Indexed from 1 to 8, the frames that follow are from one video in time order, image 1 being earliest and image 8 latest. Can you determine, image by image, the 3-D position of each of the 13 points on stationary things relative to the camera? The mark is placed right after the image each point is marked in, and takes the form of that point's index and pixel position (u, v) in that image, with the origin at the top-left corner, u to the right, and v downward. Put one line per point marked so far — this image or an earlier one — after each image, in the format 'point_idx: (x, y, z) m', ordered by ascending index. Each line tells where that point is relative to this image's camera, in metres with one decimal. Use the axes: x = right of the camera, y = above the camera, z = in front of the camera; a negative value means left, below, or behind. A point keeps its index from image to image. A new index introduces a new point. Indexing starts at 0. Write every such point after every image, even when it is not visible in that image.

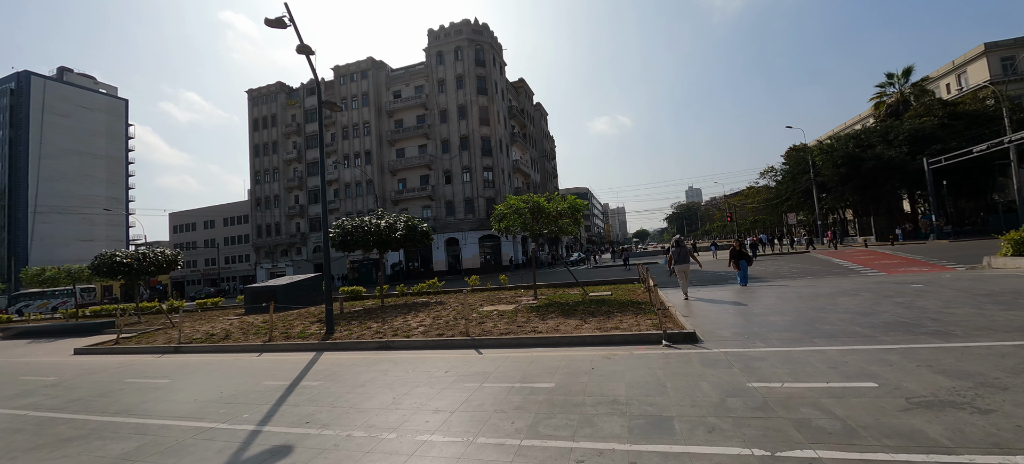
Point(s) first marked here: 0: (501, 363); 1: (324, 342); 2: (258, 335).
0: (-0.1, -2.2, +6.1) m
1: (-4.3, -2.6, +8.4) m
2: (-7.2, -2.9, +10.4) m
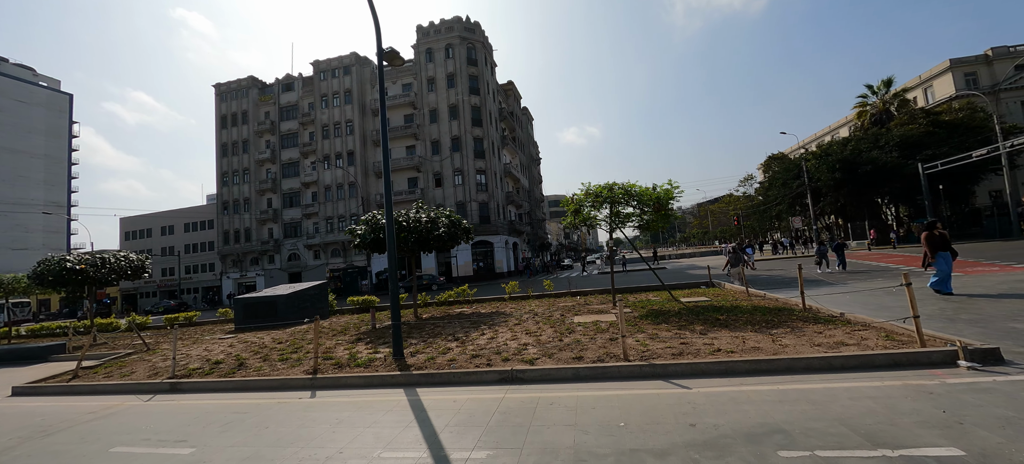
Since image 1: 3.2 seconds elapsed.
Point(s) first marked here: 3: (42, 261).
0: (+2.8, -1.9, +3.9) m
1: (-1.6, -2.3, +5.9) m
2: (-4.6, -2.7, +7.6) m
3: (-20.8, -1.2, +16.2) m
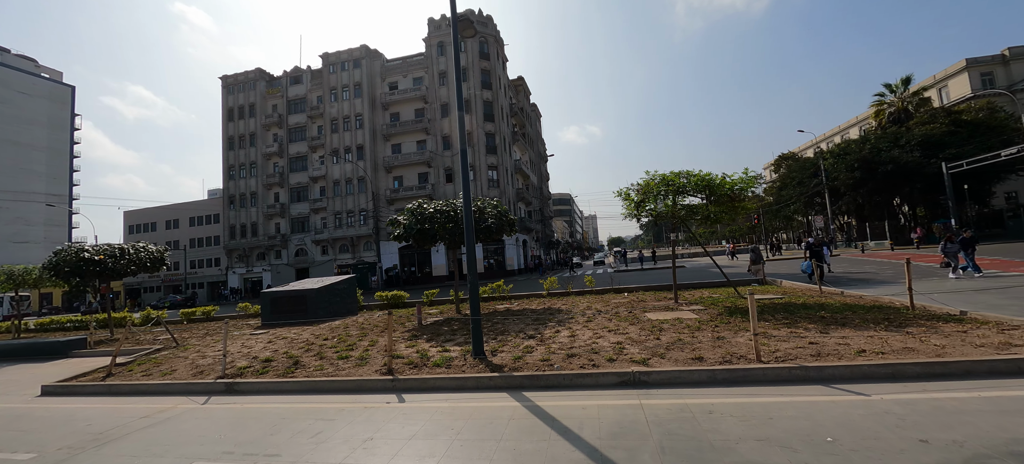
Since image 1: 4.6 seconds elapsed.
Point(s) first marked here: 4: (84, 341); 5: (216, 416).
0: (+4.4, -1.7, +3.3) m
1: (0.0, -2.1, +5.2) m
2: (-3.1, -2.5, +7.0) m
3: (-19.2, -0.8, +15.5) m
4: (-15.4, -3.9, +13.2) m
5: (-4.3, -2.7, +5.3) m
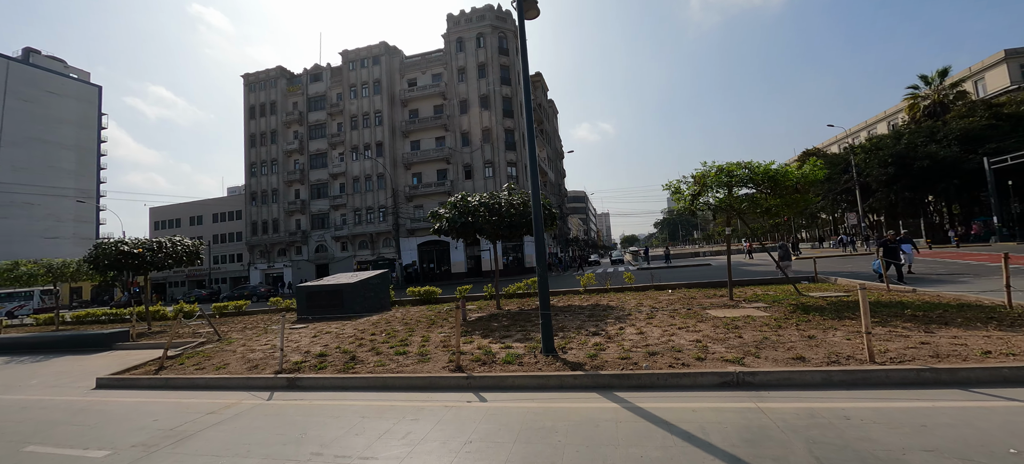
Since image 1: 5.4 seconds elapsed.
0: (+5.5, -1.6, +2.8) m
1: (+1.2, -1.9, +4.9) m
2: (-1.9, -2.3, +6.7) m
3: (-17.8, -0.5, +15.7) m
4: (-14.0, -3.7, +13.3) m
5: (-3.1, -2.5, +5.1) m
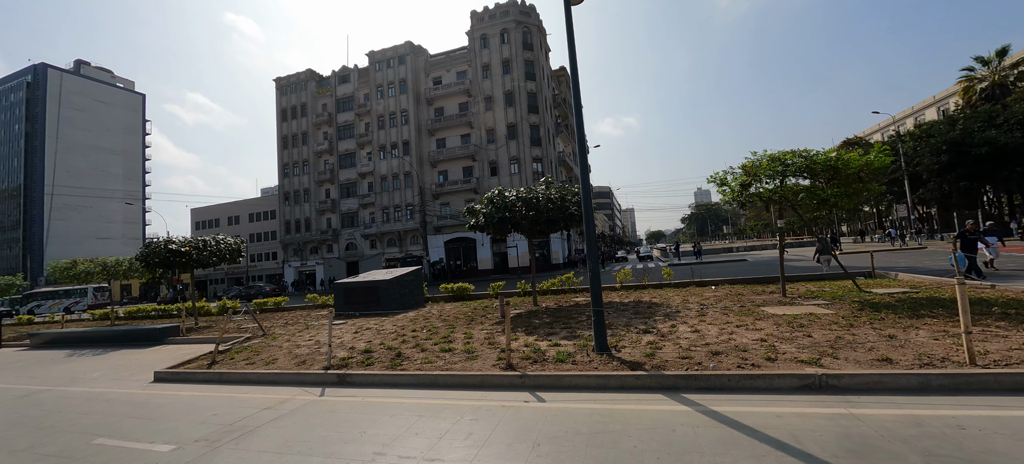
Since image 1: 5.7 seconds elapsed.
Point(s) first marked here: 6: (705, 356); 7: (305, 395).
0: (+6.1, -1.5, +2.3) m
1: (+1.9, -1.8, +4.6) m
2: (-1.0, -2.2, +6.6) m
3: (-16.4, -0.5, +16.5) m
4: (-12.7, -3.6, +13.9) m
5: (-2.3, -2.5, +5.1) m
6: (+2.8, -1.8, +5.3) m
7: (-3.4, -2.6, +5.9) m
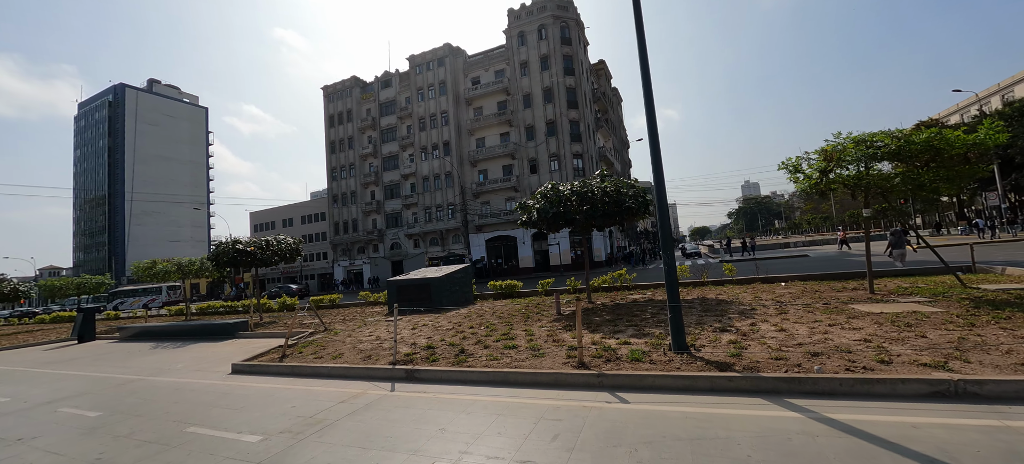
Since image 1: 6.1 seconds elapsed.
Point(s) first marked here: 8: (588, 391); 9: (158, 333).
0: (+6.8, -1.3, +1.5) m
1: (+2.9, -1.7, +4.2) m
2: (+0.2, -2.1, +6.5) m
3: (-14.2, -0.6, +17.8) m
4: (-10.8, -3.7, +14.9) m
5: (-1.3, -2.4, +5.1) m
6: (+3.8, -1.6, +4.8) m
7: (-2.2, -2.6, +6.1) m
8: (+1.0, -2.0, +4.7) m
9: (-15.5, -4.4, +16.1) m
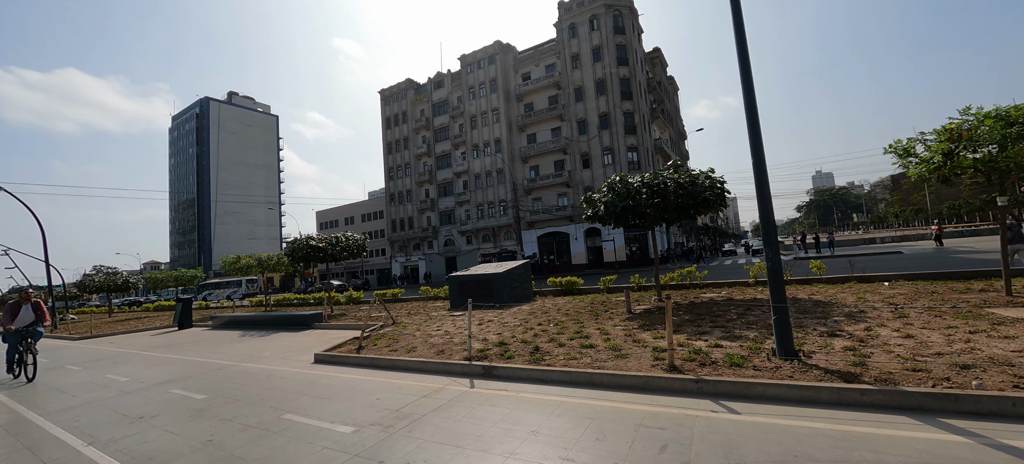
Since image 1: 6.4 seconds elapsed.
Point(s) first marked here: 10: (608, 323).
0: (+7.5, -1.2, +0.5) m
1: (+3.9, -1.6, +3.7) m
2: (+1.5, -2.0, +6.3) m
3: (-11.4, -0.5, +19.3) m
4: (-8.3, -3.6, +16.0) m
5: (-0.1, -2.3, +5.1) m
6: (+4.9, -1.6, +4.2) m
7: (-0.9, -2.5, +6.1) m
8: (+2.1, -2.0, +4.4) m
9: (-12.8, -4.3, +17.7) m
10: (+2.1, -2.0, +8.1) m
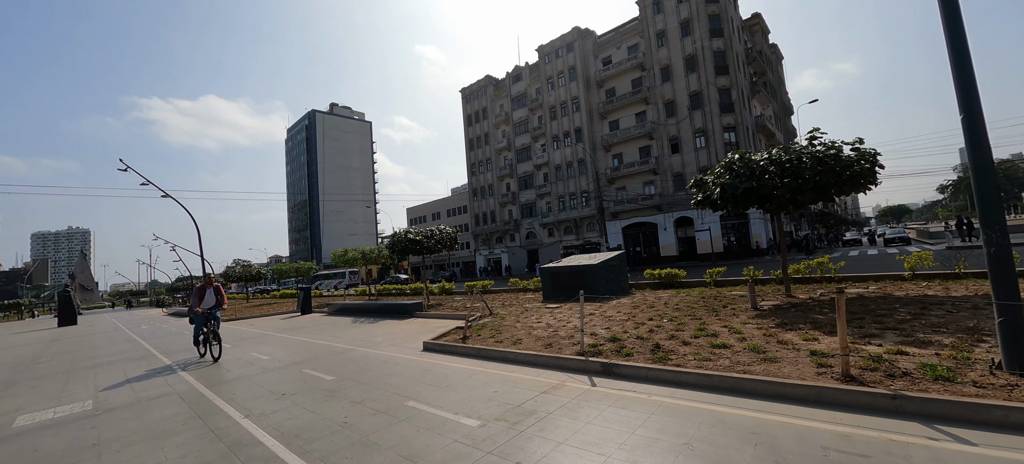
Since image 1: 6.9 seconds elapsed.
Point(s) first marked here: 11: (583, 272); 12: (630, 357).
0: (+8.1, -1.0, -1.3) m
1: (+5.3, -1.5, +2.5) m
2: (+3.4, -1.8, +5.6) m
3: (-6.6, -0.2, +20.8) m
4: (-4.2, -3.3, +17.0) m
5: (+1.6, -2.2, +4.7) m
6: (+6.3, -1.3, +2.8) m
7: (+1.0, -2.4, +5.9) m
8: (+3.6, -1.8, +3.6) m
9: (-8.3, -4.1, +19.7) m
10: (+4.4, -1.8, +7.3) m
11: (+2.6, -1.5, +13.4) m
12: (+2.0, -2.1, +6.3) m
